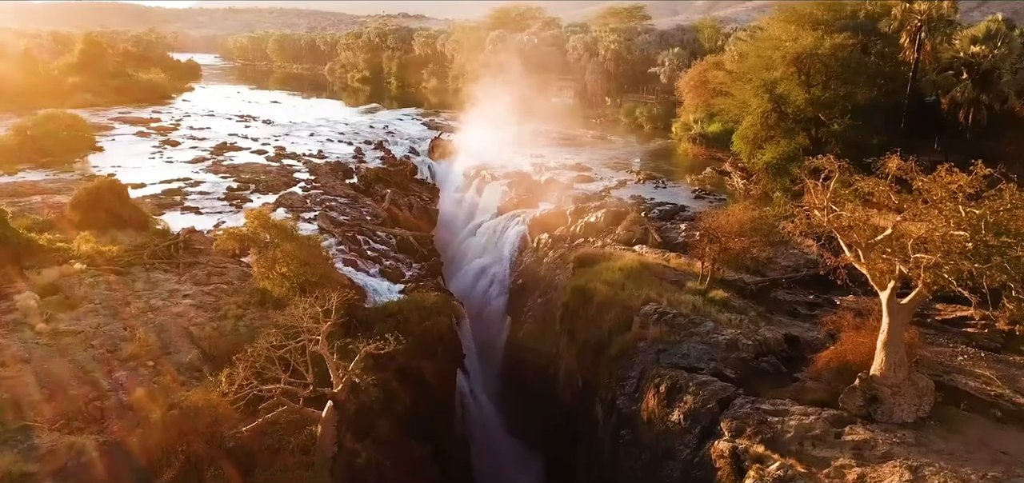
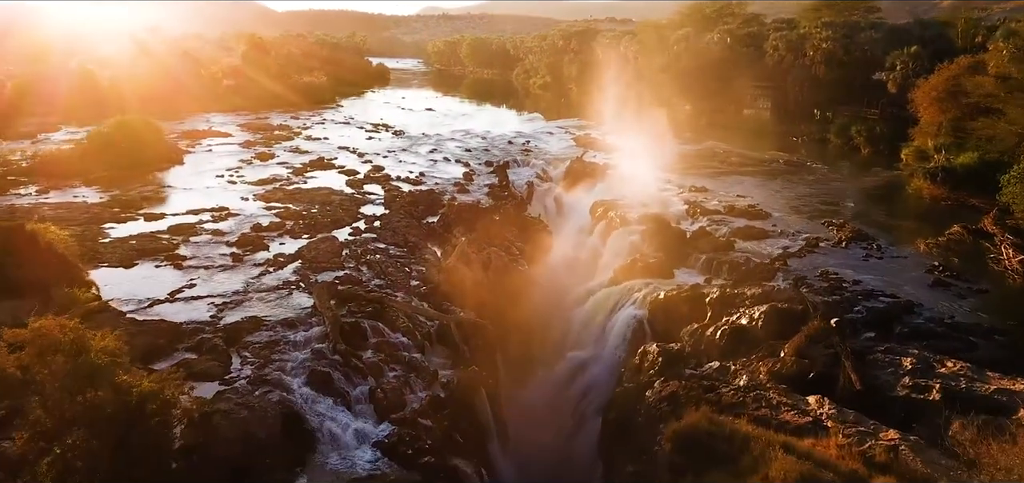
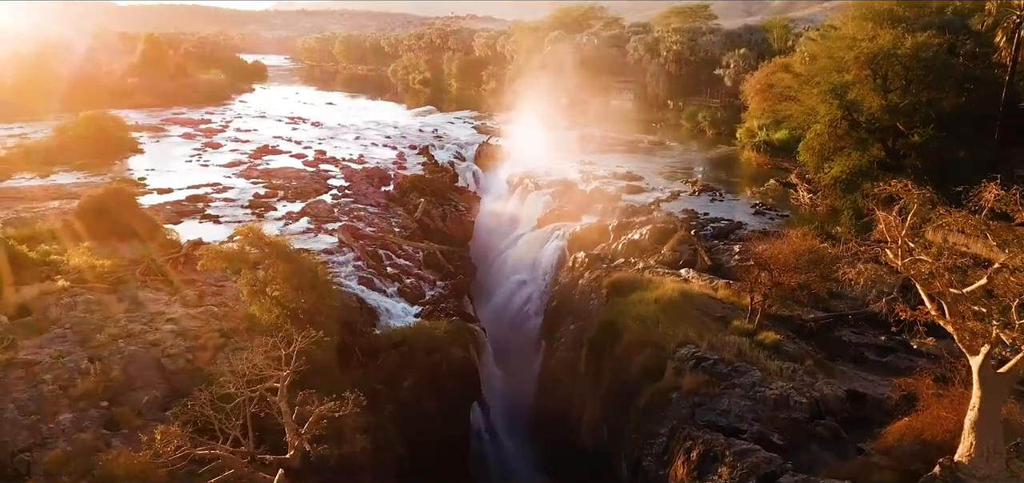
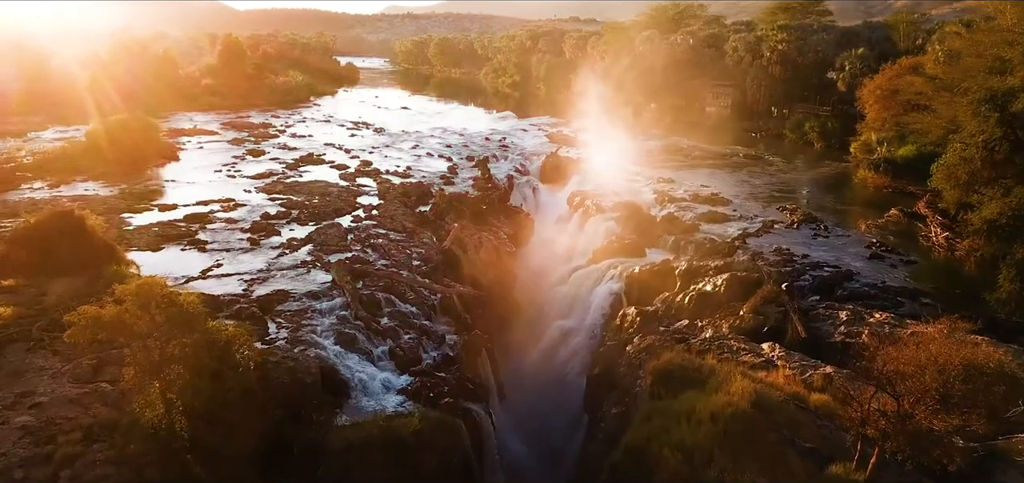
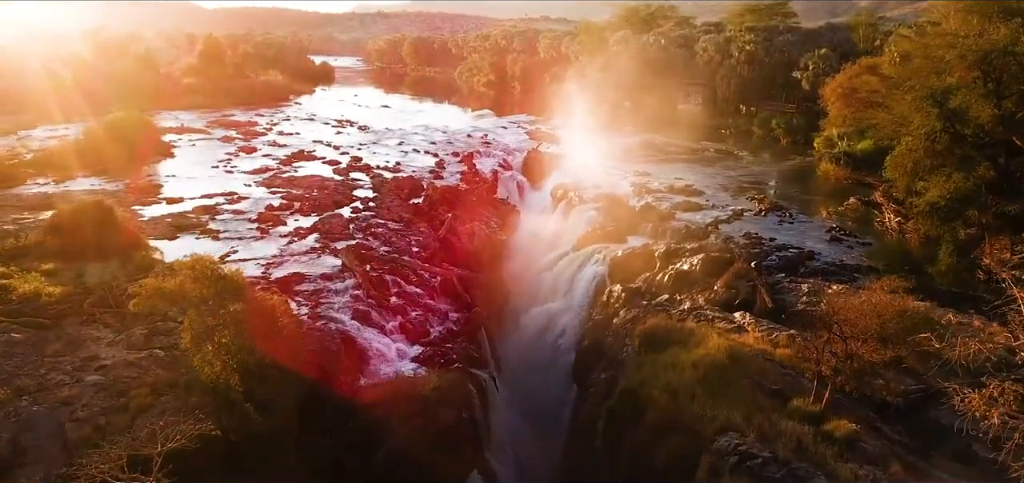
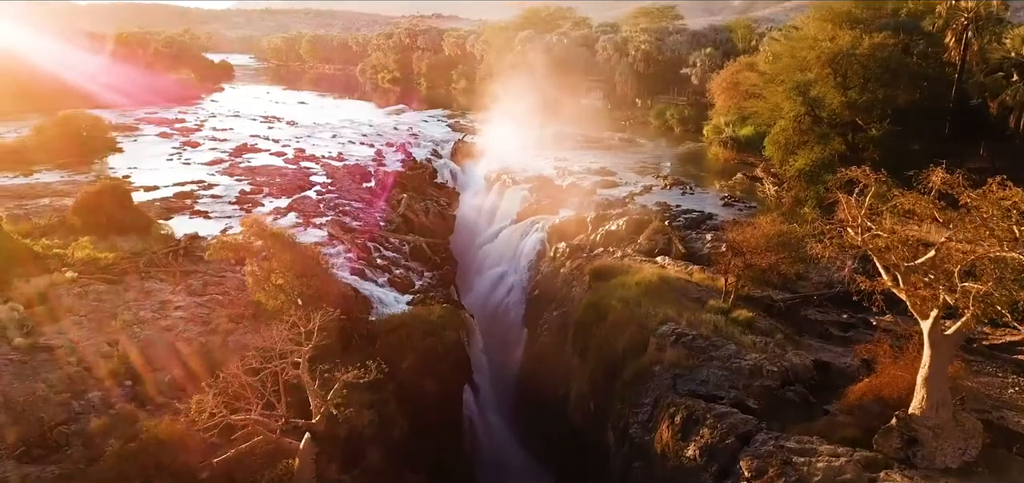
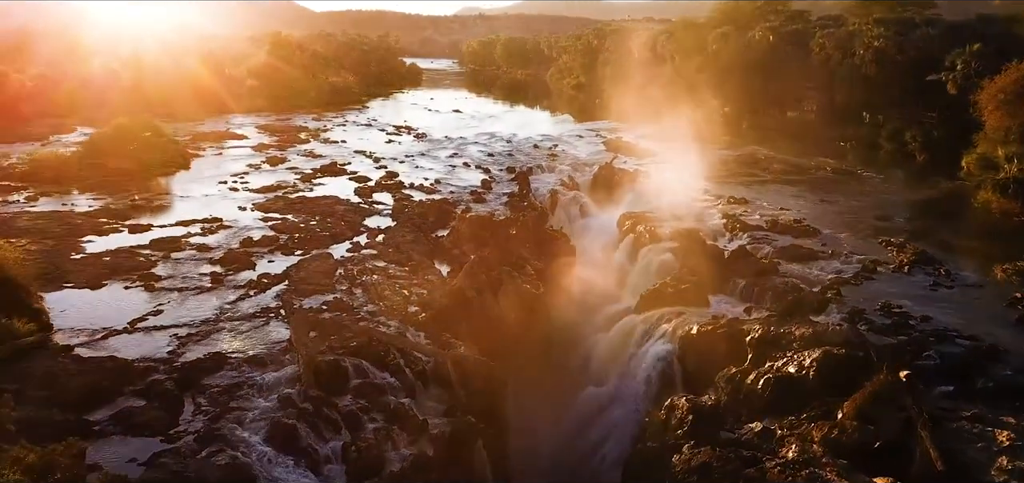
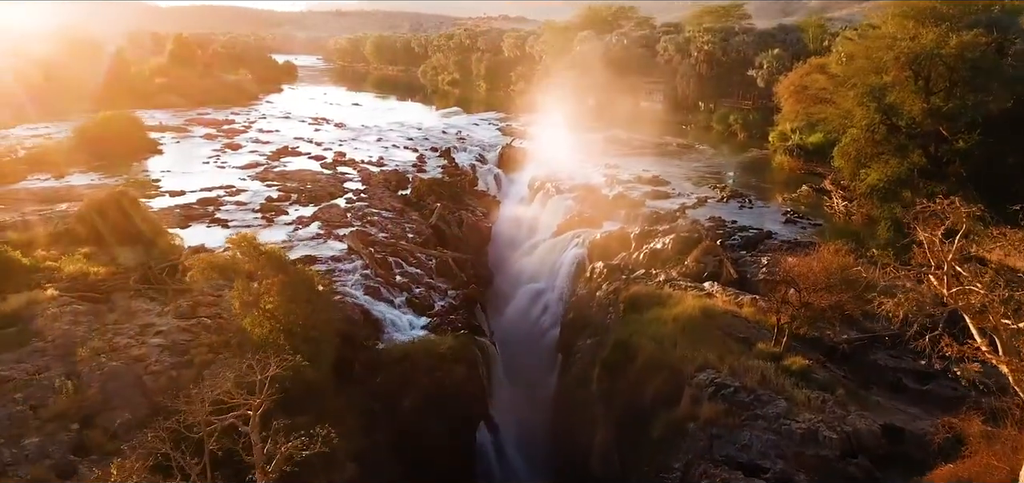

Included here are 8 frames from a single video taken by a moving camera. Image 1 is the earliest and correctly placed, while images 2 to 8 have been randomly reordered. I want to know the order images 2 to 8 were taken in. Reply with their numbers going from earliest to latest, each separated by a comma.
6, 3, 8, 5, 4, 2, 7
